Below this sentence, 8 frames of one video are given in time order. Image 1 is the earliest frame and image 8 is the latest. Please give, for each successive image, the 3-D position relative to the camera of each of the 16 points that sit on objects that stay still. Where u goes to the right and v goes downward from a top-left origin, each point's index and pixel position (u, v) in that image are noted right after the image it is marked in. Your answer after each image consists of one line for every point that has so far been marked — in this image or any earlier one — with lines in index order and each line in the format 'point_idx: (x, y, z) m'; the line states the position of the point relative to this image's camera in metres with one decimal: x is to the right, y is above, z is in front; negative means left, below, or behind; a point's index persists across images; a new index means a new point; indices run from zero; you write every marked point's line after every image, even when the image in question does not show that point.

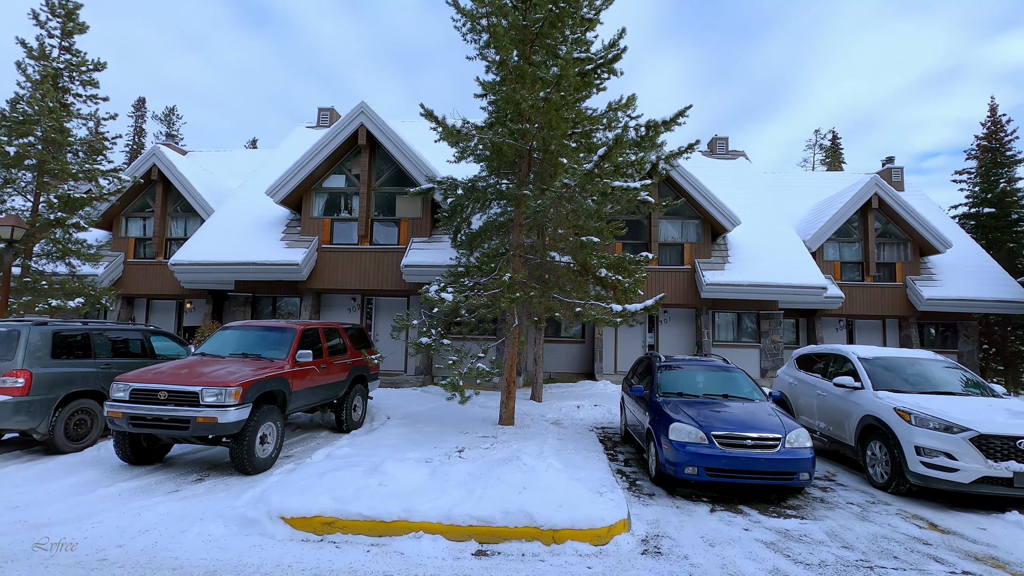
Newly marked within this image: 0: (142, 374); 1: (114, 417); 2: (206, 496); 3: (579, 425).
0: (-4.4, -1.0, +6.3) m
1: (-4.5, -1.5, +6.1) m
2: (-3.1, -2.2, +5.5) m
3: (+1.2, -2.5, +10.0) m
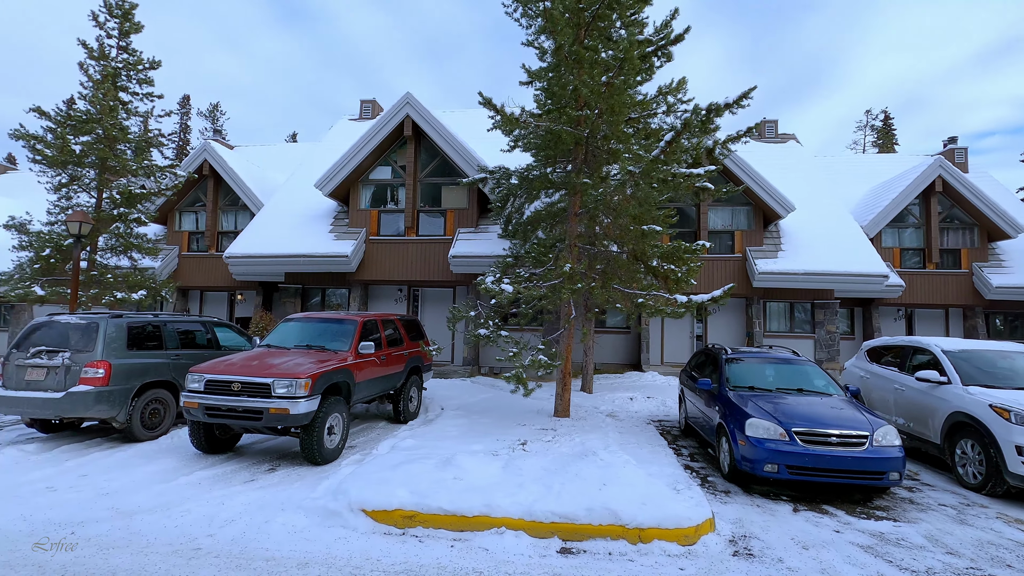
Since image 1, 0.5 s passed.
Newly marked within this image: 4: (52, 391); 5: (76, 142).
0: (-3.6, -0.9, +6.4) m
1: (-3.7, -1.4, +6.2) m
2: (-2.4, -2.1, +5.6) m
3: (+2.2, -2.4, +9.8) m
4: (-5.8, -1.3, +6.7) m
5: (-11.1, +3.7, +13.6) m
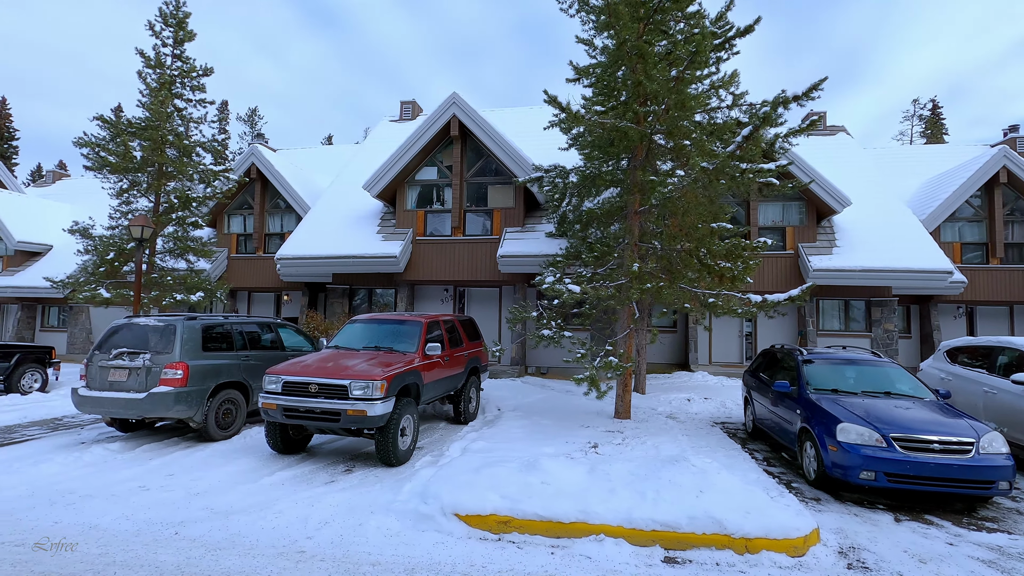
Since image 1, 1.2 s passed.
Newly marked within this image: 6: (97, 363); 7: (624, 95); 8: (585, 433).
0: (-2.7, -1.0, +6.5) m
1: (-2.9, -1.4, +6.3) m
2: (-1.5, -2.1, +5.6) m
3: (+3.3, -2.3, +9.6) m
4: (-4.9, -1.3, +6.9) m
5: (-9.8, +3.7, +14.1) m
6: (-5.5, -1.0, +7.1) m
7: (+1.8, +3.1, +8.6) m
8: (+1.1, -2.1, +7.8) m
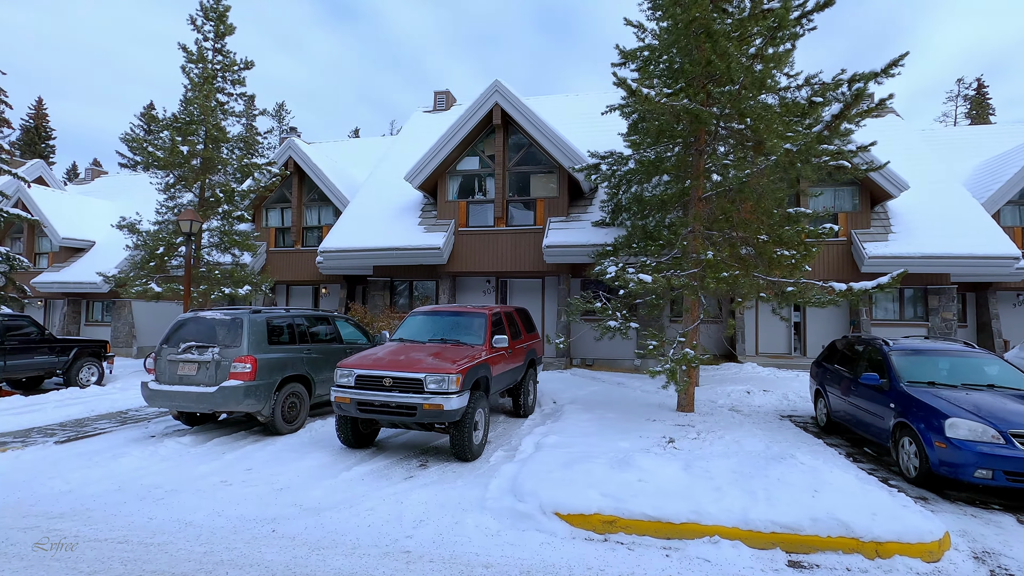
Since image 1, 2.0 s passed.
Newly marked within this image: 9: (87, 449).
0: (-1.8, -0.9, +6.4) m
1: (-2.0, -1.3, +6.2) m
2: (-0.6, -2.0, +5.4) m
3: (+4.3, -2.1, +9.2) m
4: (-4.0, -1.3, +6.9) m
5: (-8.7, +3.8, +14.1) m
6: (-4.6, -0.9, +7.1) m
7: (+2.8, +3.2, +8.2) m
8: (+2.0, -2.0, +7.5) m
9: (-5.3, -2.0, +6.6) m
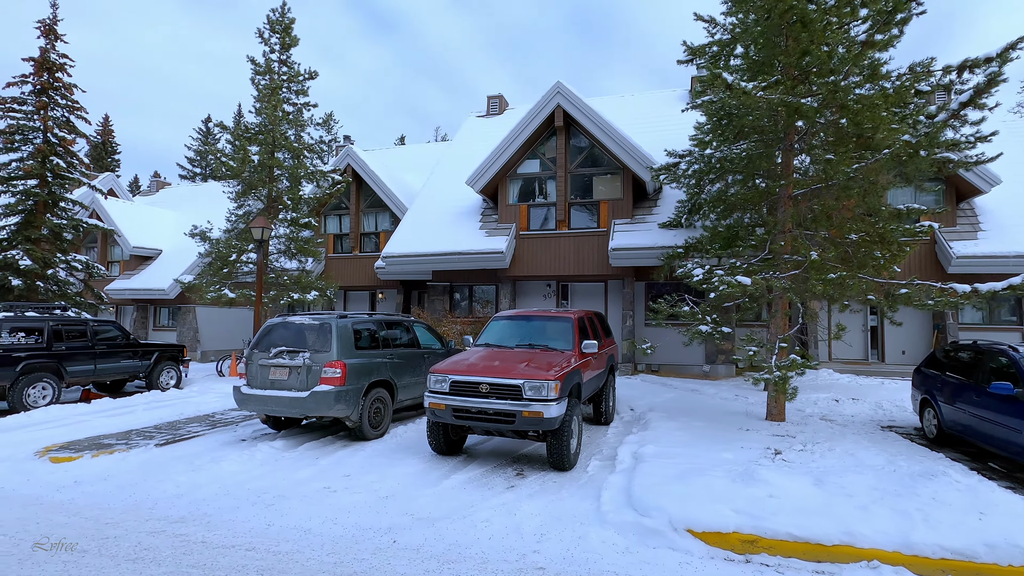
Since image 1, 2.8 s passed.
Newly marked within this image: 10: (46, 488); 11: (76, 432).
0: (-0.7, -0.9, +6.3) m
1: (-0.8, -1.4, +6.1) m
2: (+0.4, -2.0, +5.3) m
3: (+5.6, -2.2, +8.7) m
4: (-2.8, -1.3, +6.9) m
5: (-7.1, +3.7, +14.5) m
6: (-3.4, -1.0, +7.2) m
7: (+4.0, +3.2, +7.8) m
8: (+3.2, -2.0, +7.2) m
9: (-4.1, -2.1, +6.8) m
10: (-4.7, -2.0, +5.4) m
11: (-6.2, -2.1, +7.7) m
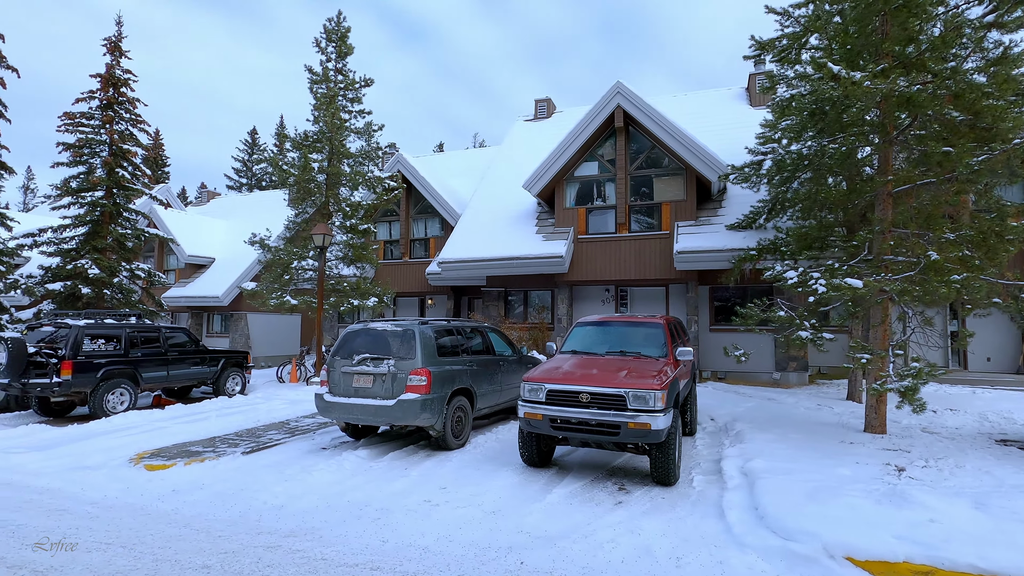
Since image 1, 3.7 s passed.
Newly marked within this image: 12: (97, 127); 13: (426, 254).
0: (+0.4, -1.0, +6.0) m
1: (+0.2, -1.4, +5.9) m
2: (+1.5, -2.1, +4.9) m
3: (+6.9, -2.2, +8.1) m
4: (-1.7, -1.4, +6.8) m
5: (-5.5, +3.5, +14.6) m
6: (-2.3, -1.1, +7.1) m
7: (+5.1, +3.2, +7.3) m
8: (+4.4, -2.0, +6.7) m
9: (-3.0, -2.2, +6.7) m
10: (-3.7, -2.1, +5.4) m
11: (-5.0, -2.2, +7.7) m
12: (-14.3, +5.6, +18.5) m
13: (-3.1, +1.2, +19.0) m
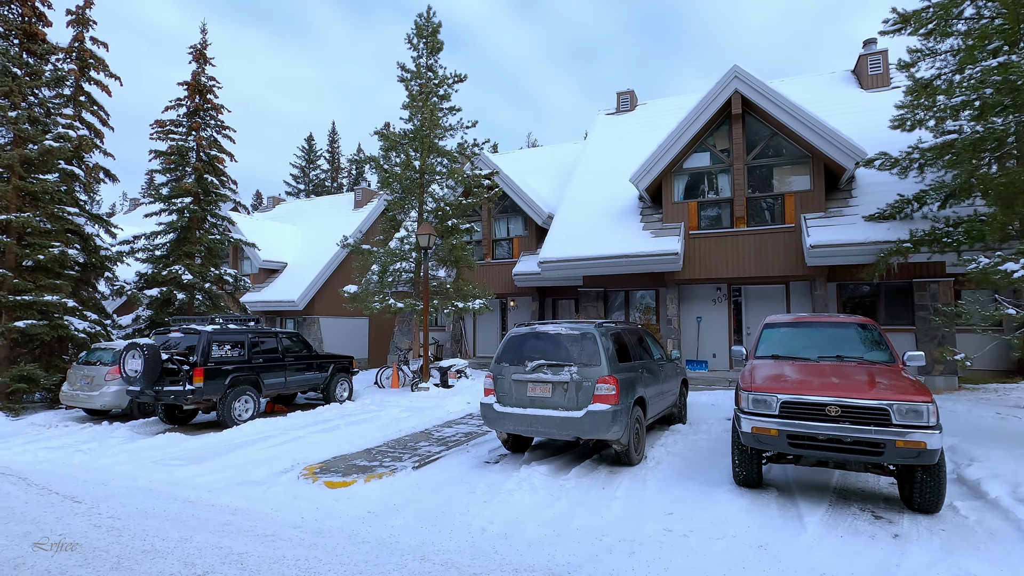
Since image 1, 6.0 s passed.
0: (+2.6, -0.9, +5.3) m
1: (+2.4, -1.4, +5.1) m
2: (+3.6, -2.0, +4.1) m
3: (+9.2, -2.1, +6.9) m
4: (+0.6, -1.4, +6.2) m
5: (-2.8, +3.4, +14.3) m
6: (0.0, -1.1, +6.5) m
7: (+7.4, +3.3, +6.3) m
8: (+6.6, -2.0, +5.7) m
9: (-0.7, -2.2, +6.1) m
10: (-1.5, -2.1, +4.9) m
11: (-2.7, -2.2, +7.3) m
12: (-11.4, +5.4, +18.6) m
13: (-0.1, +1.2, +18.4) m
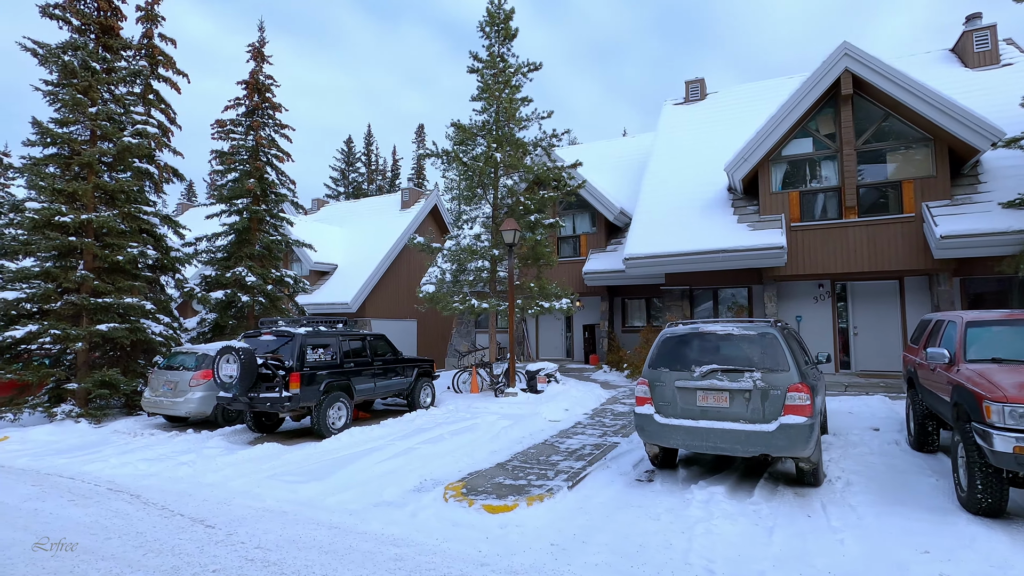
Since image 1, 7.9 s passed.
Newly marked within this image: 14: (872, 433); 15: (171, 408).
0: (+4.3, -0.9, +4.4) m
1: (+4.1, -1.3, +4.2) m
2: (+5.3, -1.9, +3.1) m
3: (+11.0, -2.0, +5.7) m
4: (+2.3, -1.3, +5.3) m
5: (-0.8, +3.4, +13.6) m
6: (+1.7, -1.0, +5.7) m
7: (+9.0, +3.4, +5.2) m
8: (+8.3, -1.8, +4.6) m
9: (+1.0, -2.1, +5.3) m
10: (+0.2, -2.1, +4.2) m
11: (-0.9, -2.2, +6.6) m
12: (-9.2, +5.3, +18.3) m
13: (+2.2, +1.2, +17.6) m
14: (+5.3, -2.1, +7.9) m
15: (-6.2, -2.2, +9.7) m
